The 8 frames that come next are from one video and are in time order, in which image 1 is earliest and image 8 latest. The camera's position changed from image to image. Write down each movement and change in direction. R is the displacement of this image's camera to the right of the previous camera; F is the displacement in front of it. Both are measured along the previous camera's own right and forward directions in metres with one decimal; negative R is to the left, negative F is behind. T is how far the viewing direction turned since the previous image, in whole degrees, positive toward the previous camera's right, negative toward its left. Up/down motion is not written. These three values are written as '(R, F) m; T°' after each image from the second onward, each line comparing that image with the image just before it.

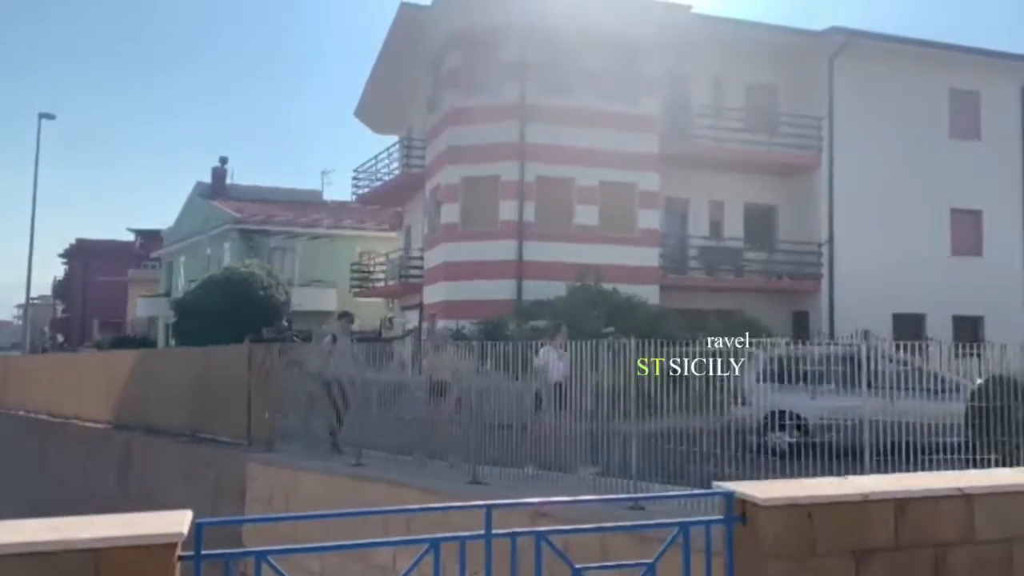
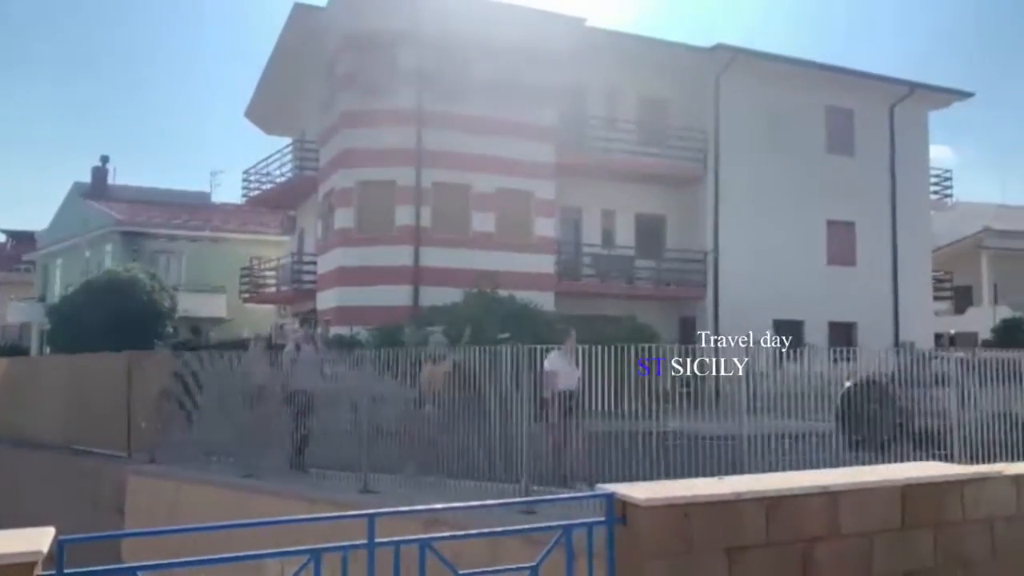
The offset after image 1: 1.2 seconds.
(+1.7, -0.4) m; +1°
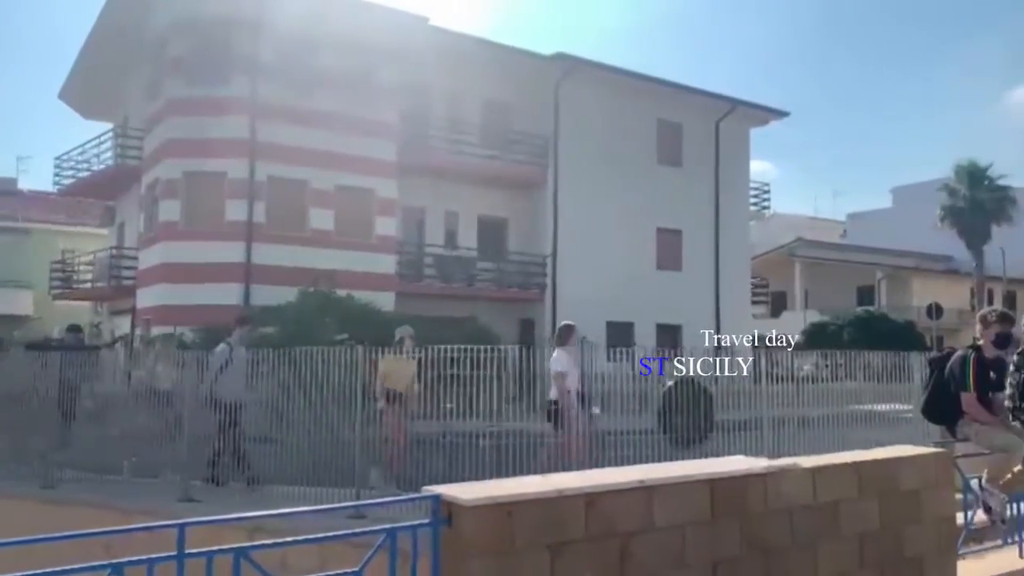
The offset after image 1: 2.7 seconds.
(+0.1, 0.0) m; +10°
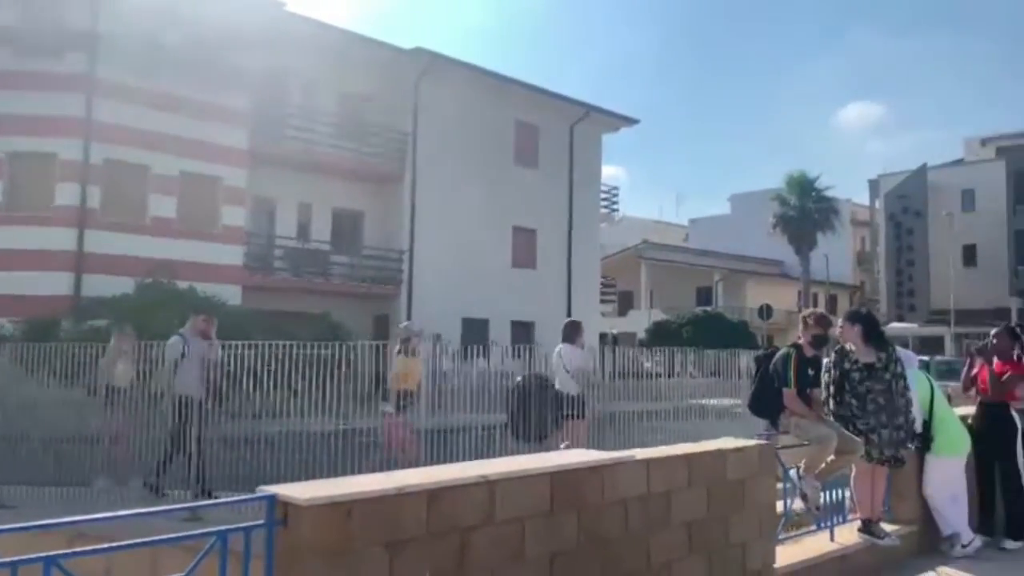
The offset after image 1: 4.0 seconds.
(+0.1, 0.0) m; +9°
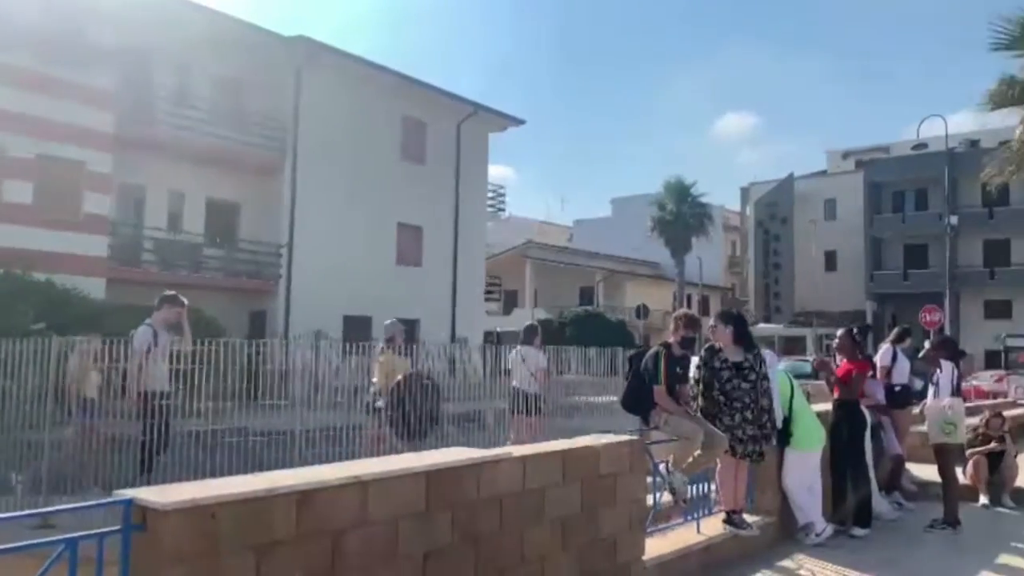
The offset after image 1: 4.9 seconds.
(+0.1, 0.0) m; +8°
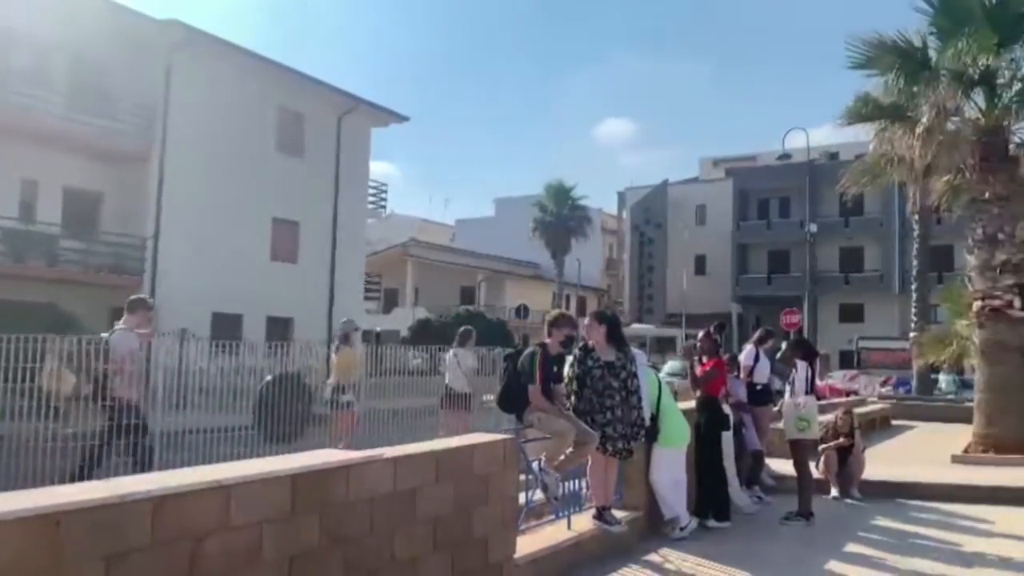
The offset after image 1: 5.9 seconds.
(+0.1, 0.0) m; +8°
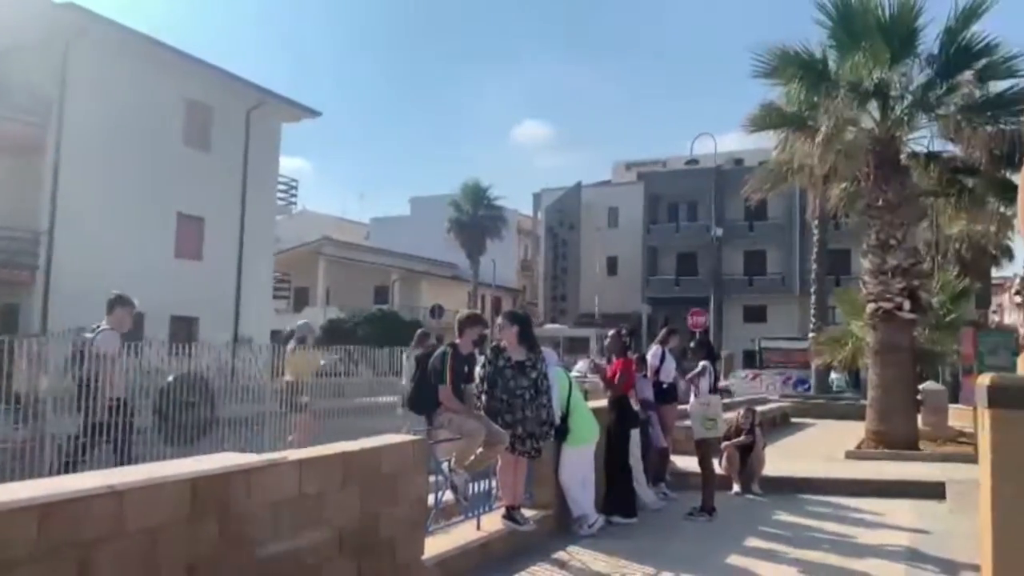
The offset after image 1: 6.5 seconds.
(0.0, 0.0) m; +6°
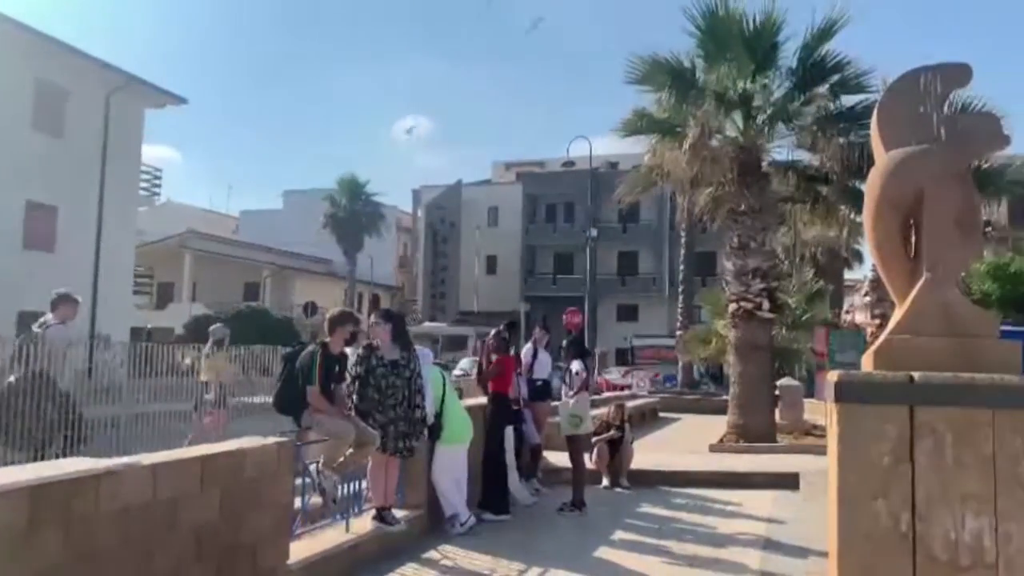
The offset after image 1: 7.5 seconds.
(+0.1, 0.0) m; +8°
